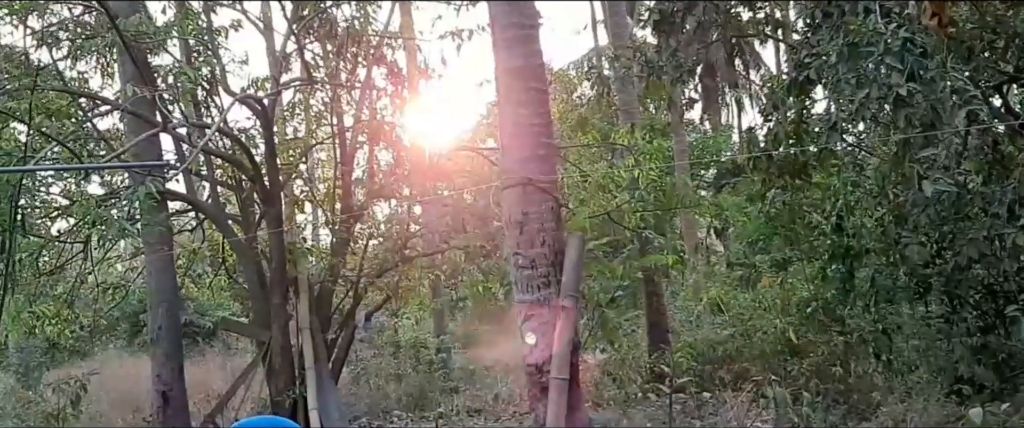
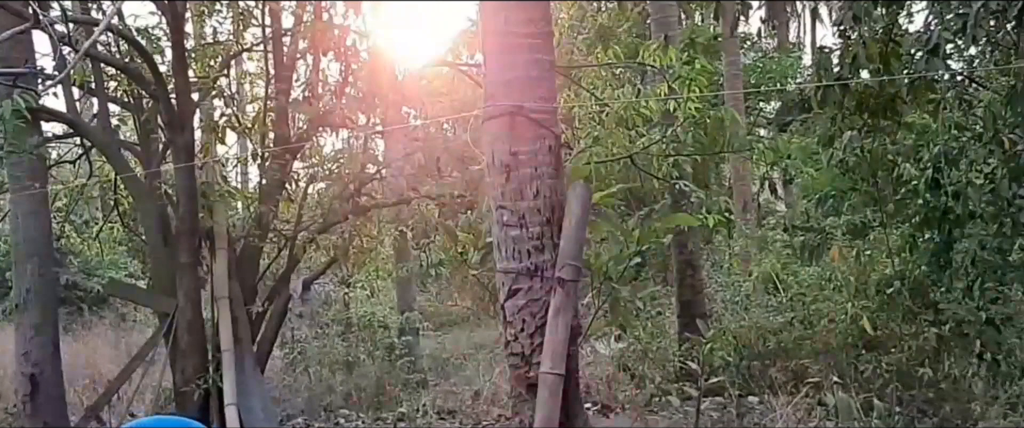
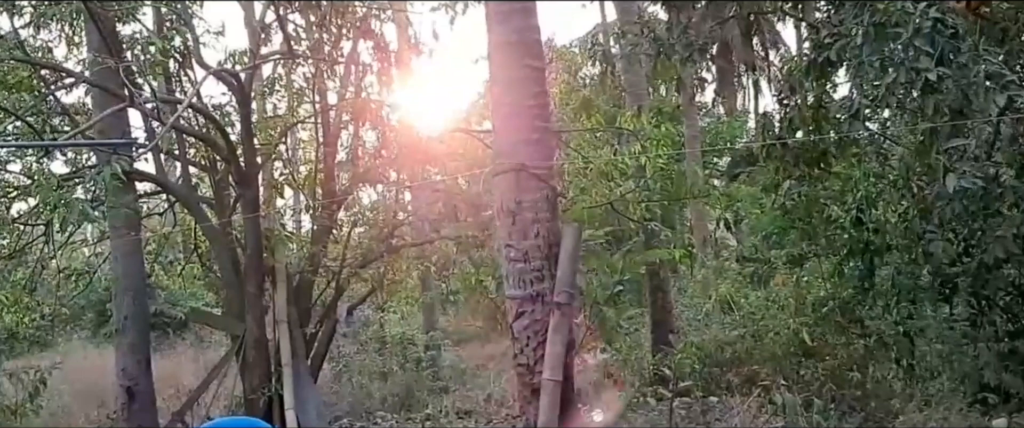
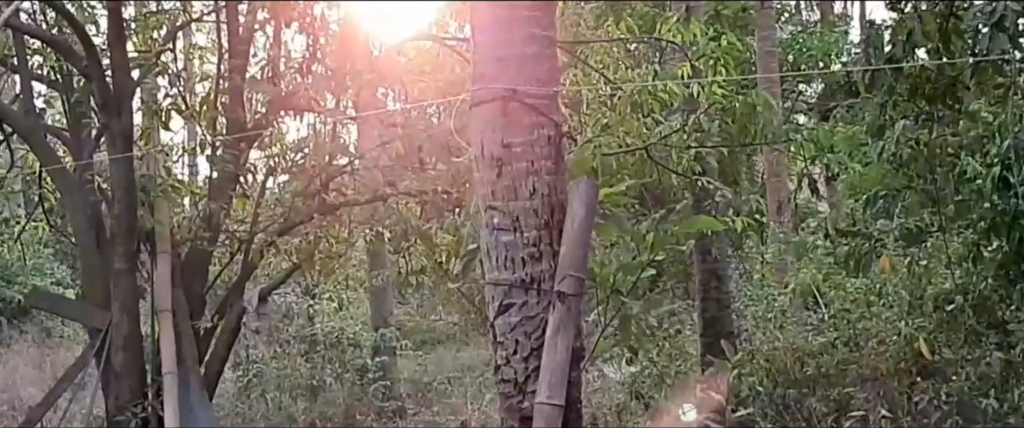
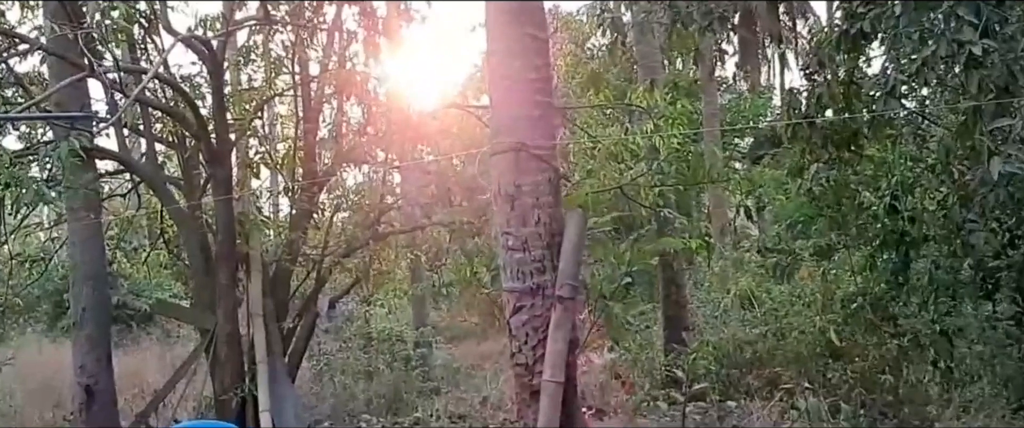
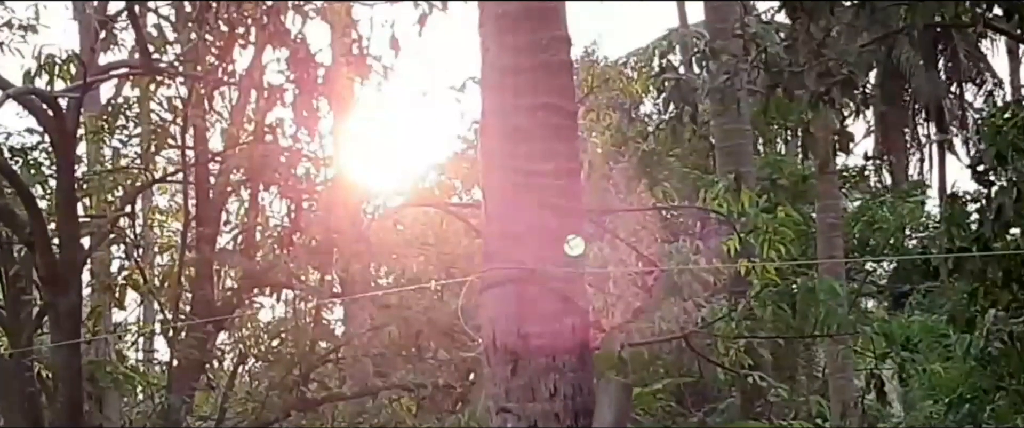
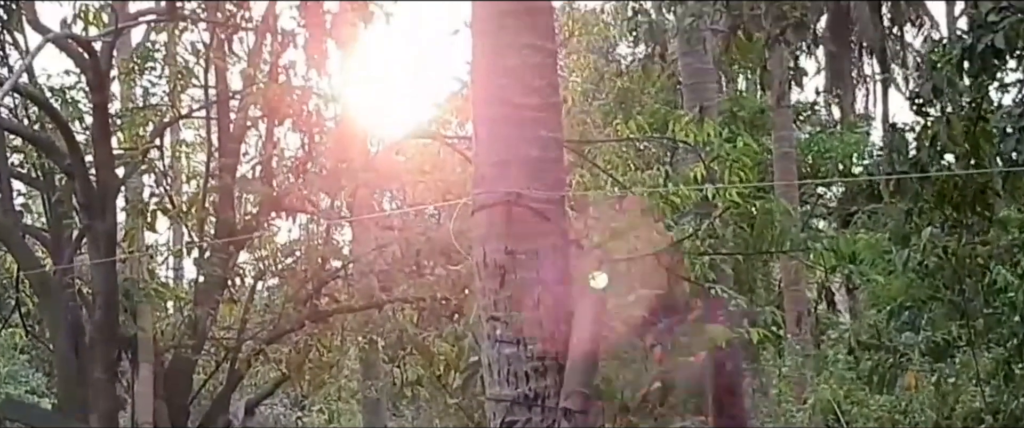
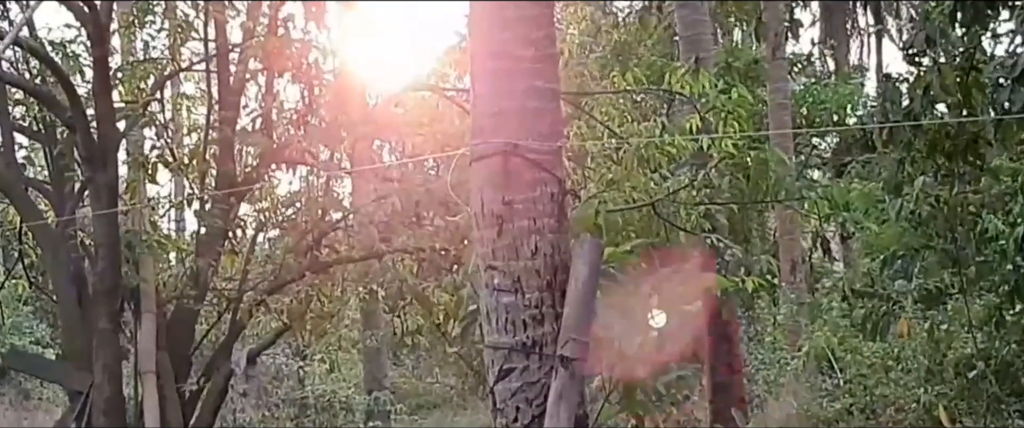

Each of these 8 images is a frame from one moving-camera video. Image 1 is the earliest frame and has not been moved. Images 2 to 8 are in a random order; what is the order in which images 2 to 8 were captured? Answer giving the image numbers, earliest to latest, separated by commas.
3, 5, 2, 4, 8, 7, 6
